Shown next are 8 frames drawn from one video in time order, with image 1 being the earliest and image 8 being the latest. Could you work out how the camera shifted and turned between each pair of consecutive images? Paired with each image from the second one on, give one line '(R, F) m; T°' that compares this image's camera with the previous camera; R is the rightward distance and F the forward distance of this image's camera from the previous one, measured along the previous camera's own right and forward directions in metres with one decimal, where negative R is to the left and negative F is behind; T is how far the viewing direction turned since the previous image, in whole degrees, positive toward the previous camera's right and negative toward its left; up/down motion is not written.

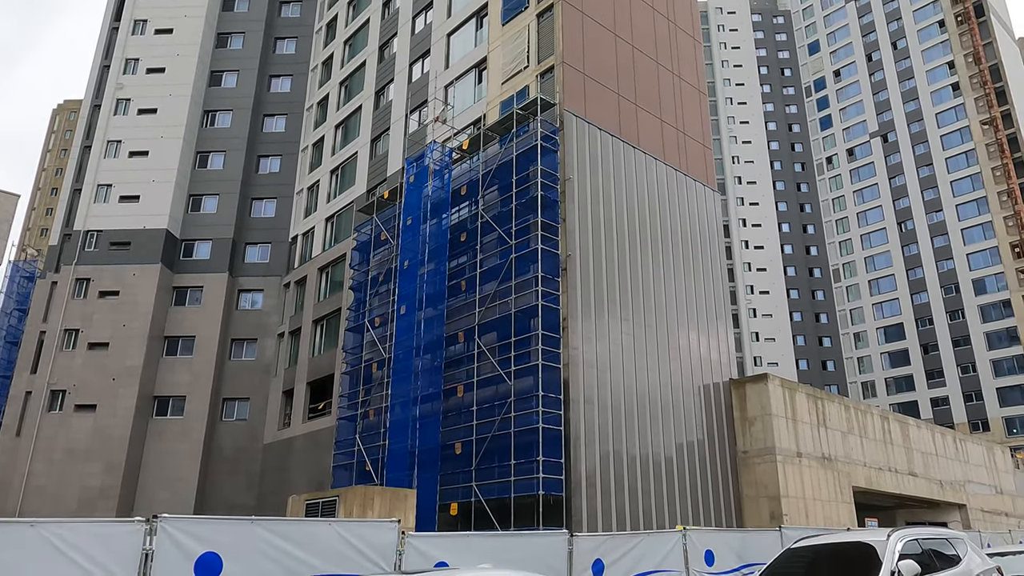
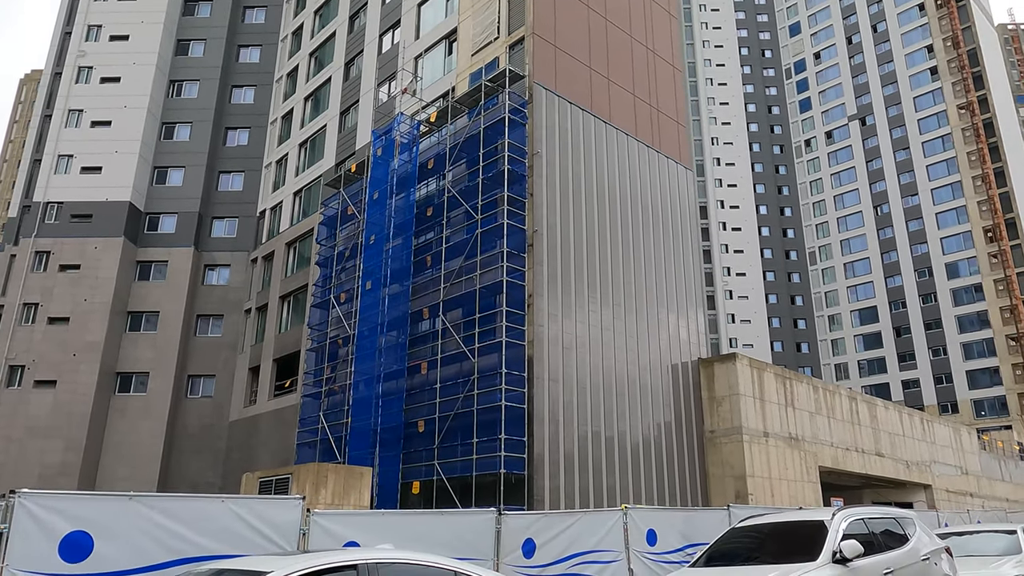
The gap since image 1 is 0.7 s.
(+0.4, +0.4) m; +1°
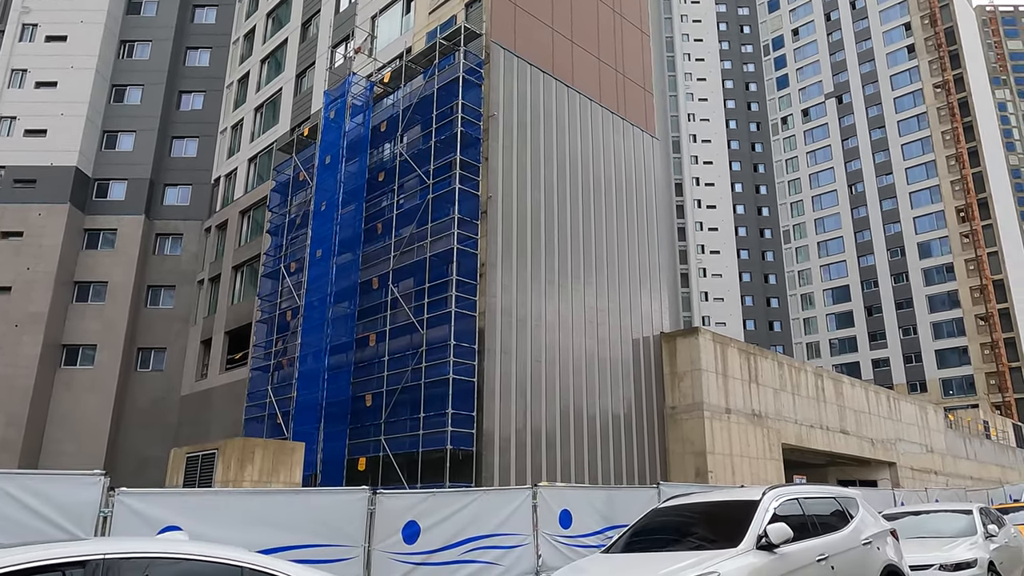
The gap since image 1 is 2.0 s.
(+0.7, +0.9) m; +2°
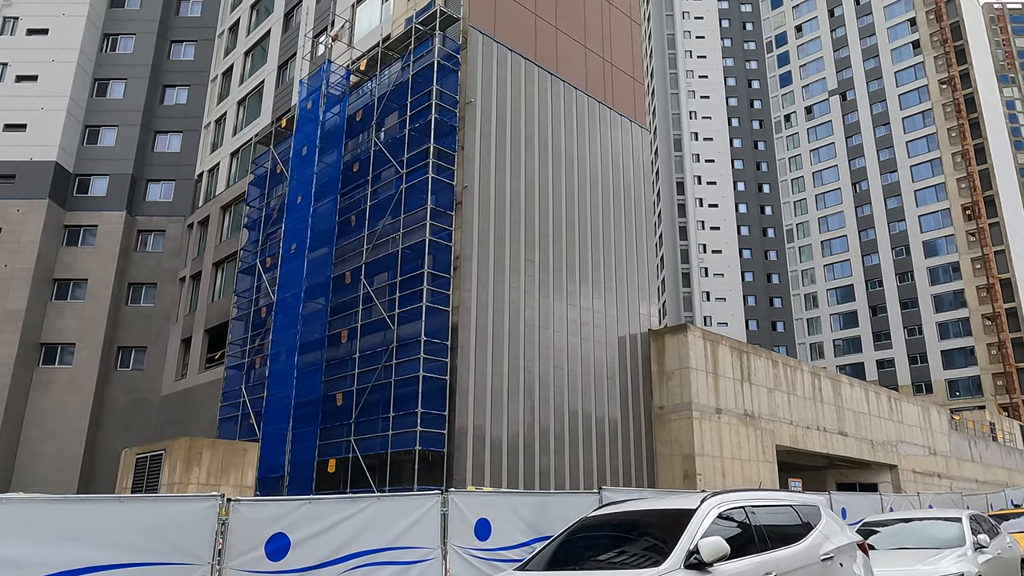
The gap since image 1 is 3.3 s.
(+0.7, +0.8) m; -1°
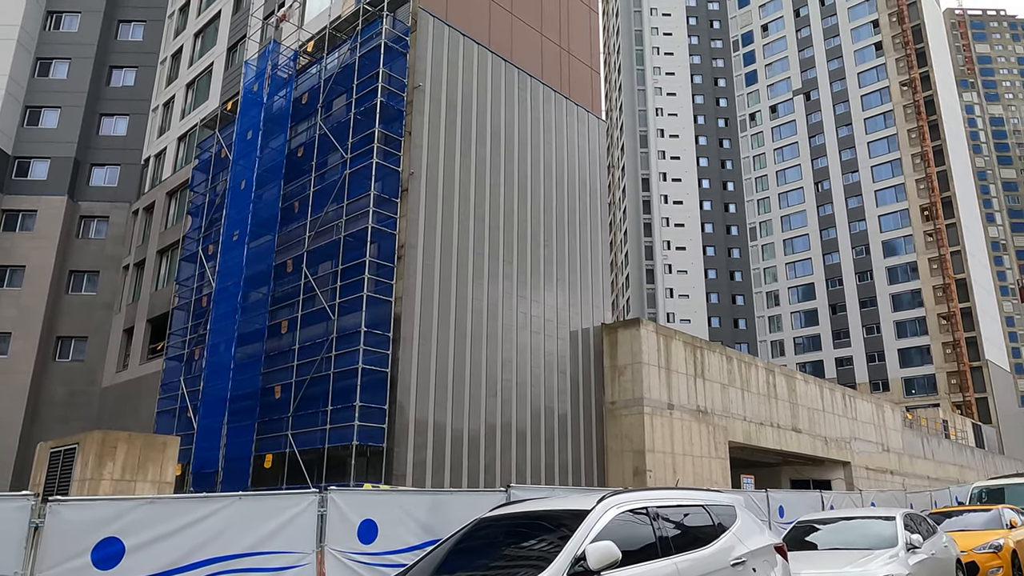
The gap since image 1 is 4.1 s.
(+0.5, +0.5) m; +2°
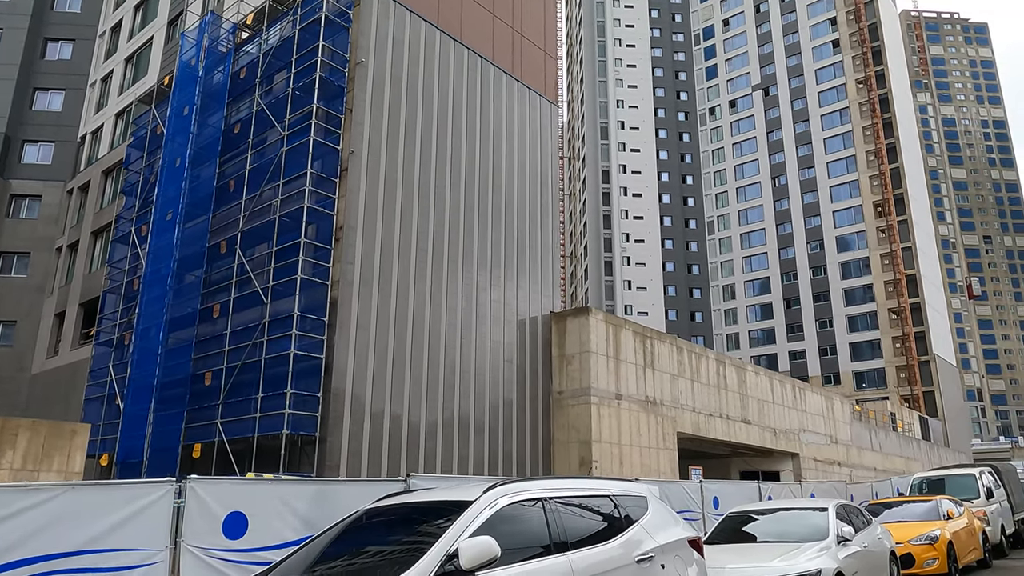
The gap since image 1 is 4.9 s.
(+0.5, +0.5) m; +3°
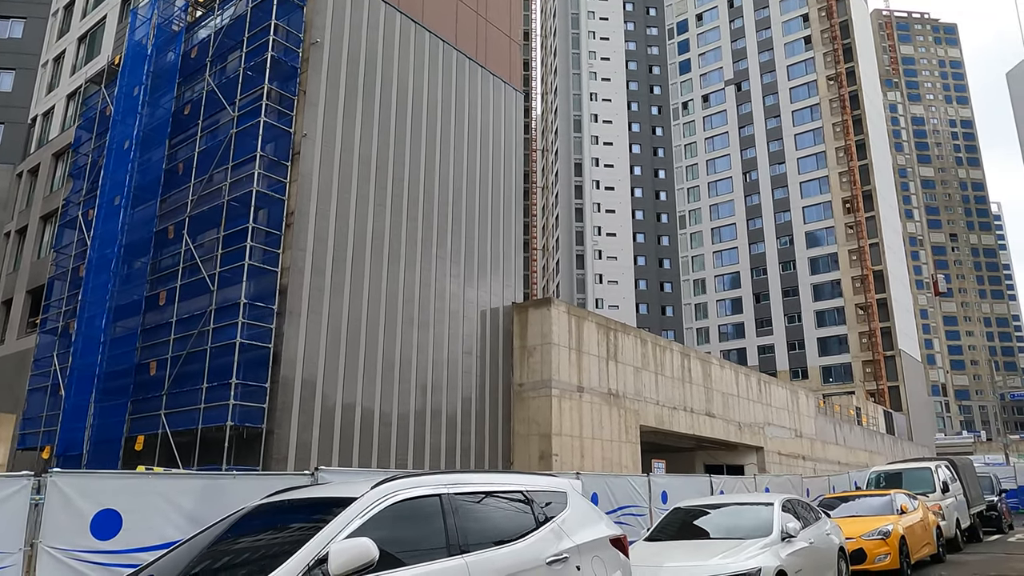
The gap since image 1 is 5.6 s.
(+0.4, +0.4) m; +2°
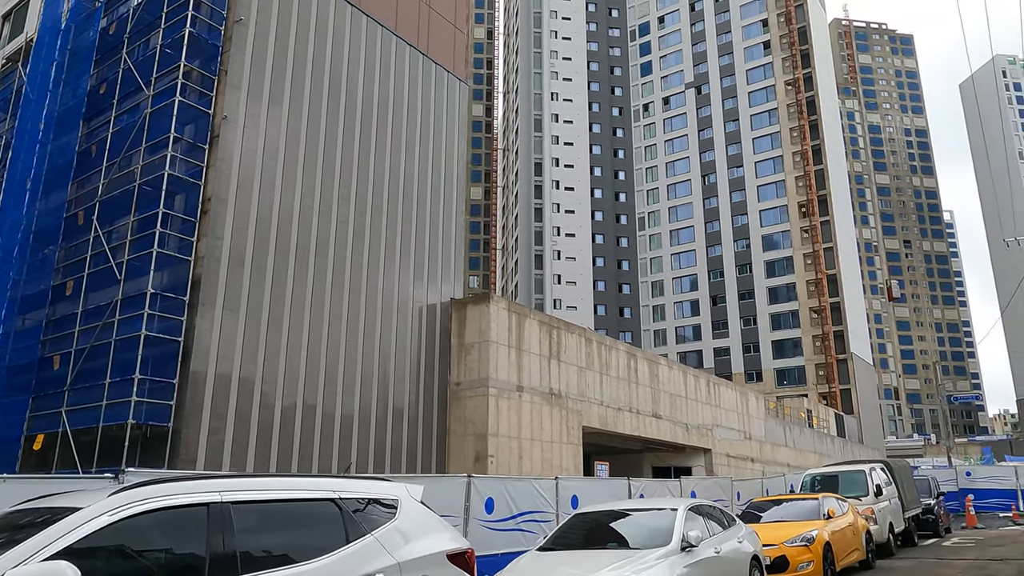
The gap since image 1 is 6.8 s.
(+0.7, +0.7) m; +3°
